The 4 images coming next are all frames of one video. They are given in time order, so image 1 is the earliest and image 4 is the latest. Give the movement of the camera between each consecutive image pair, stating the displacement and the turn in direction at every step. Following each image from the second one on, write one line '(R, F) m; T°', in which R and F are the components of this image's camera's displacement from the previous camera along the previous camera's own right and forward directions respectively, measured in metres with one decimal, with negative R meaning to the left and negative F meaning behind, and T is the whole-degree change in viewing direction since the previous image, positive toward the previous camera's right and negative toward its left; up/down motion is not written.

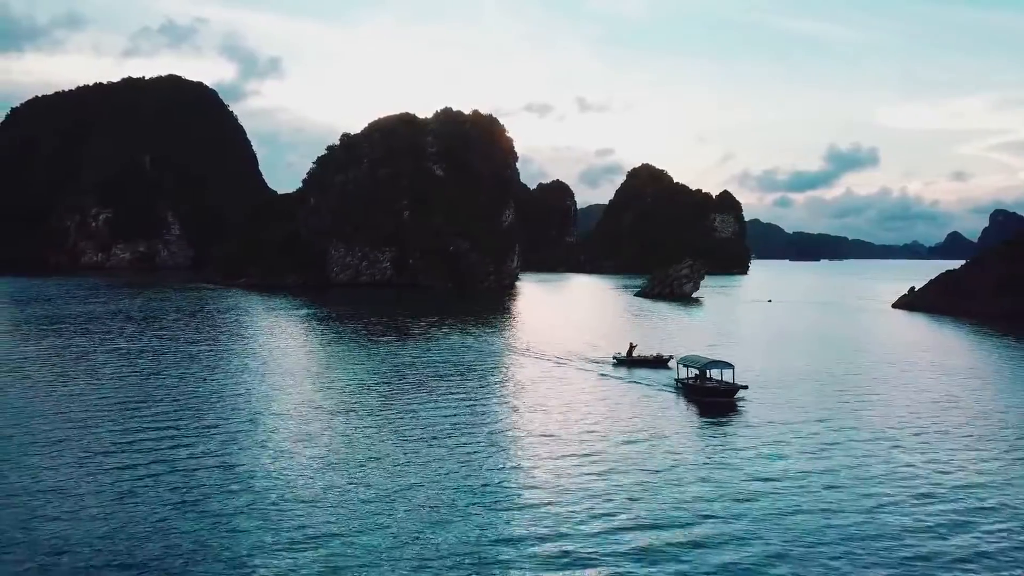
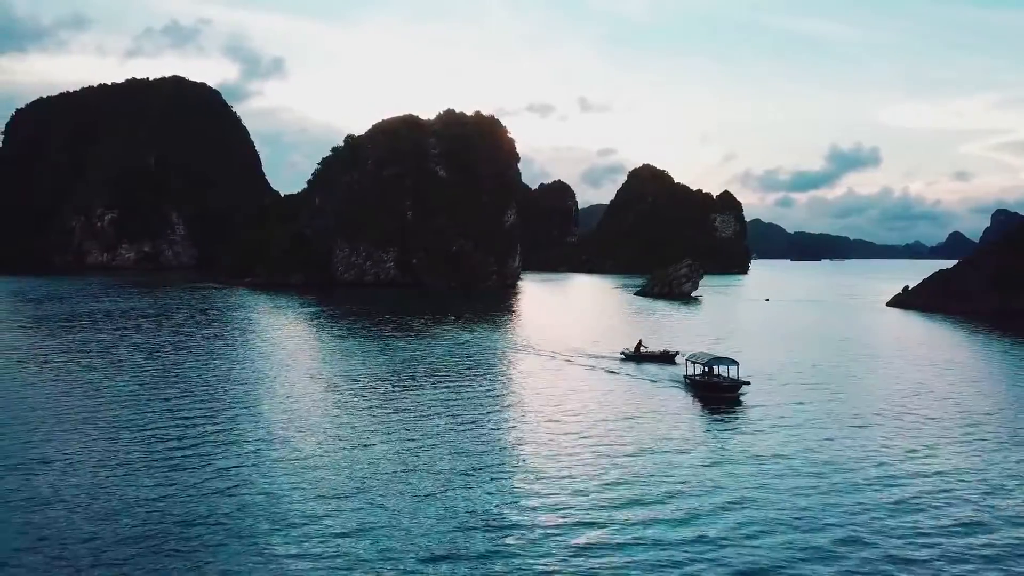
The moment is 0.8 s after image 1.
(0.0, -0.4) m; 0°
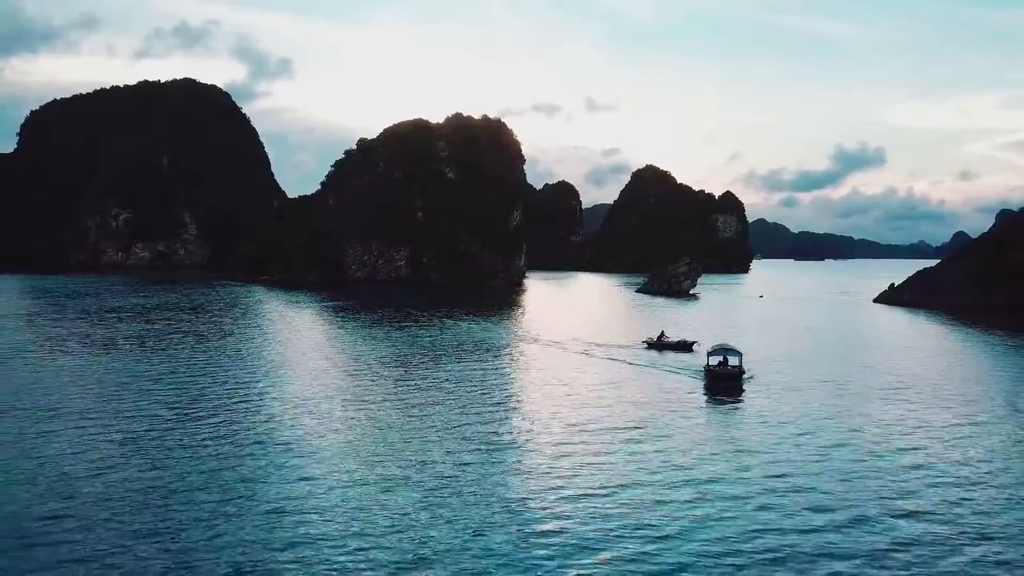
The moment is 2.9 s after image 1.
(0.0, -1.2) m; 0°
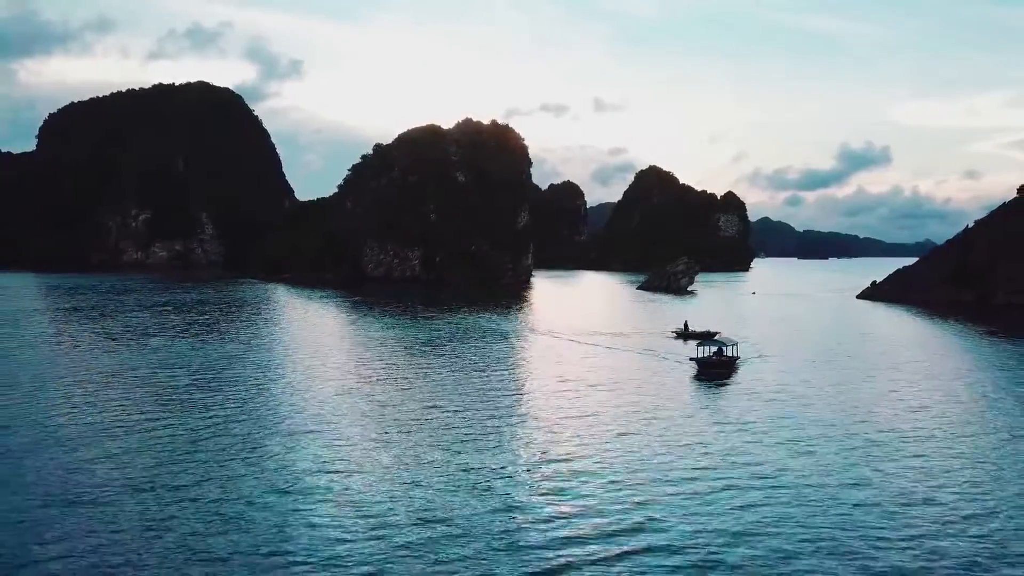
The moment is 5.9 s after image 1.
(0.0, -1.7) m; -1°
